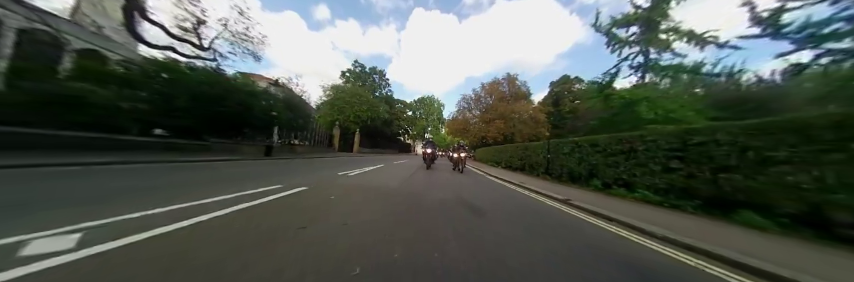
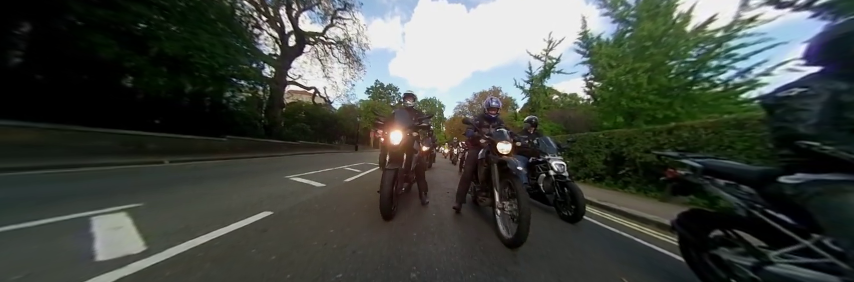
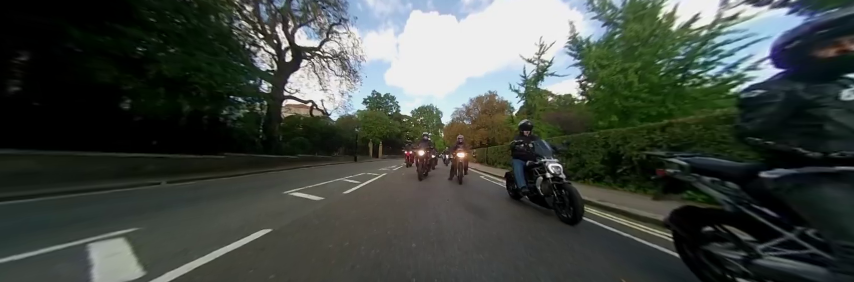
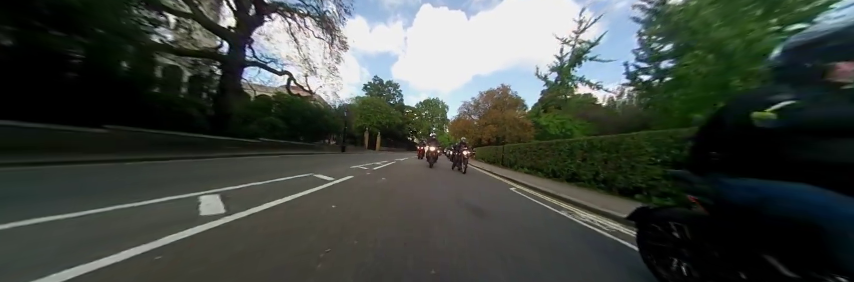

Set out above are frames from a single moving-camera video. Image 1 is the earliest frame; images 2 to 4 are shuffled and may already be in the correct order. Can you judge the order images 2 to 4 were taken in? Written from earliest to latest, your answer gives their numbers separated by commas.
4, 3, 2
